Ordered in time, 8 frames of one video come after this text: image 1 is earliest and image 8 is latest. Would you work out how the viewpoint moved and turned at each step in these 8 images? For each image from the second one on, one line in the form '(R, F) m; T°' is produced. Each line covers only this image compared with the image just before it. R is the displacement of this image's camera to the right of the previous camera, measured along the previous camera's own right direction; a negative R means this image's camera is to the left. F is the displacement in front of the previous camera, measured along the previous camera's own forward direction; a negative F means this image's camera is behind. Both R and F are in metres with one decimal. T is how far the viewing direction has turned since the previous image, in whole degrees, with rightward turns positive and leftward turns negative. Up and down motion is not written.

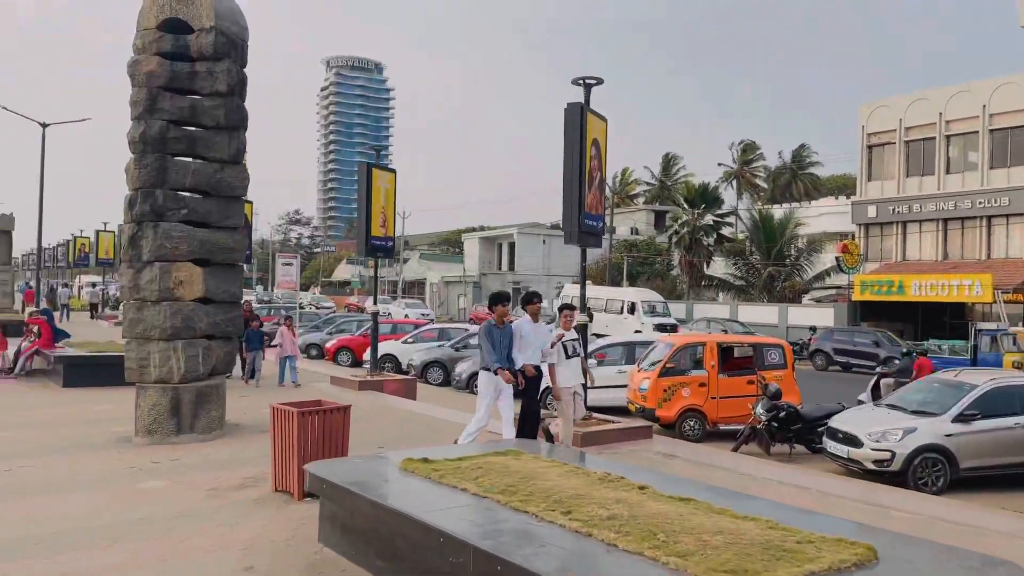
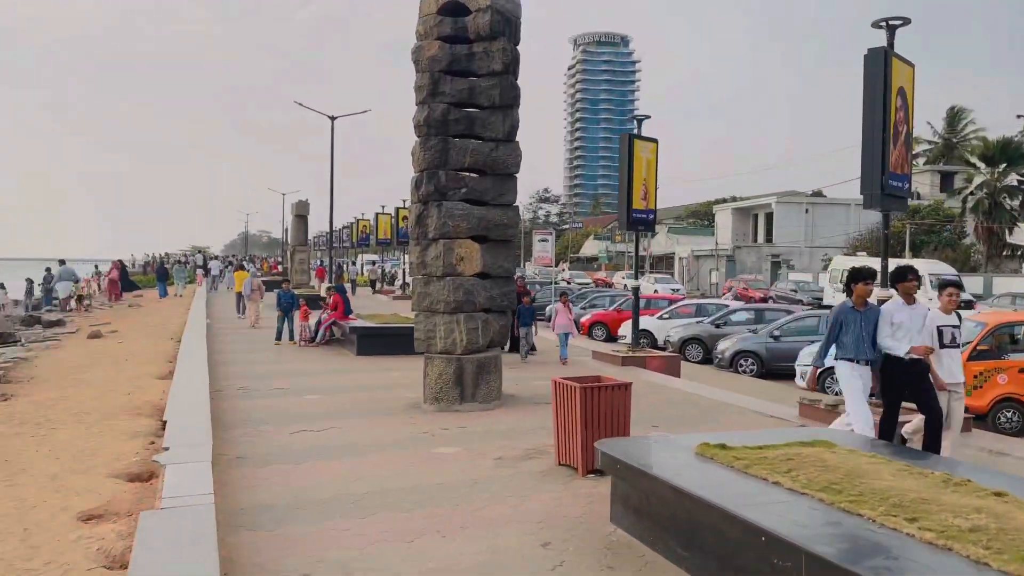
(-0.4, +0.3) m; -18°
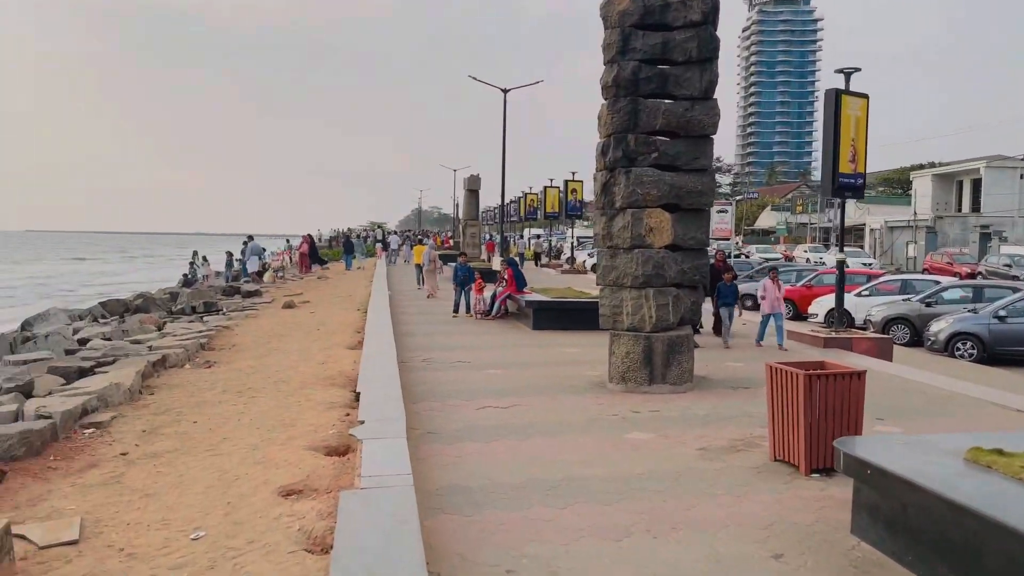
(-0.4, +0.6) m; -12°
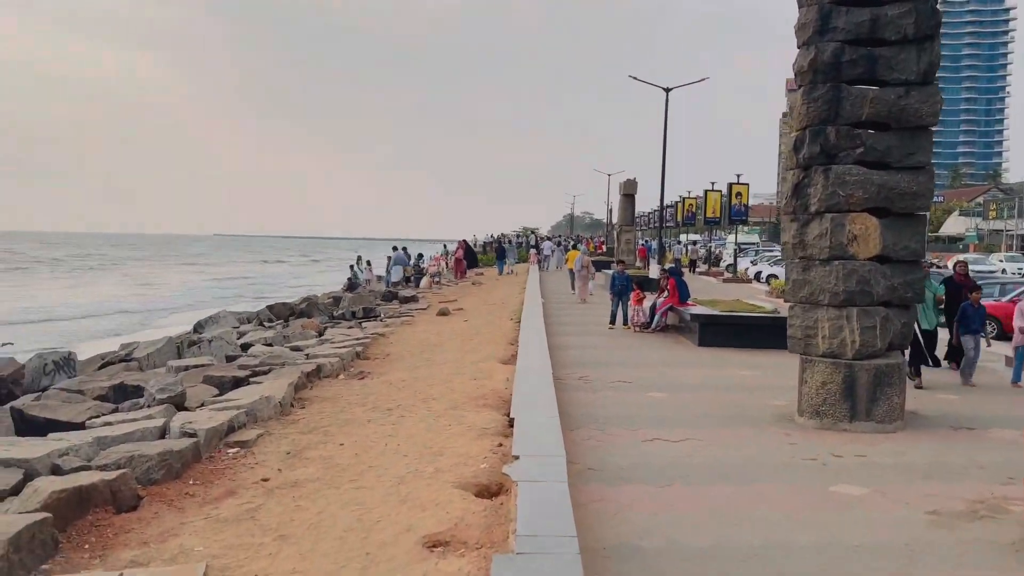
(-0.2, +0.9) m; -11°
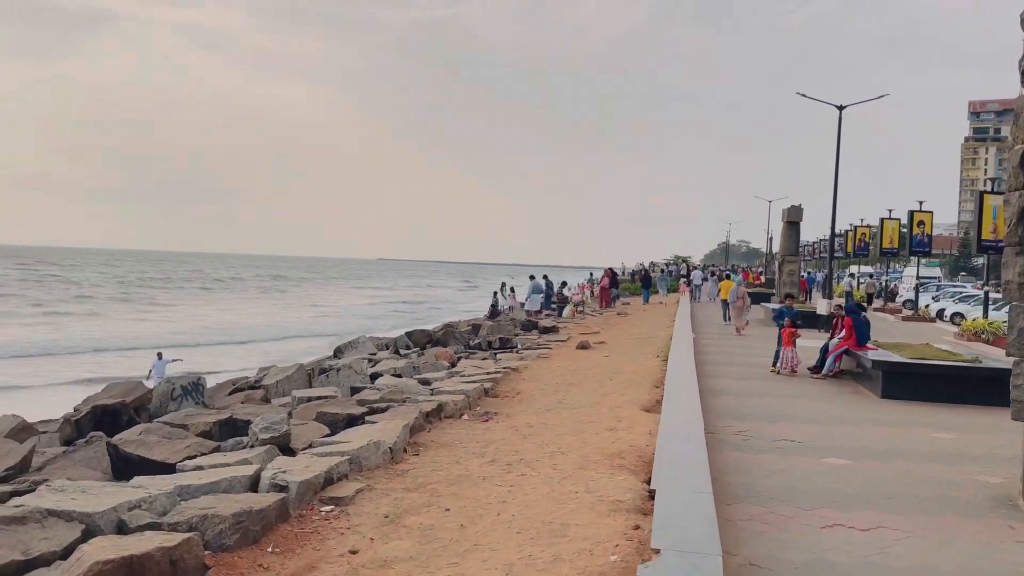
(0.0, +1.1) m; -11°
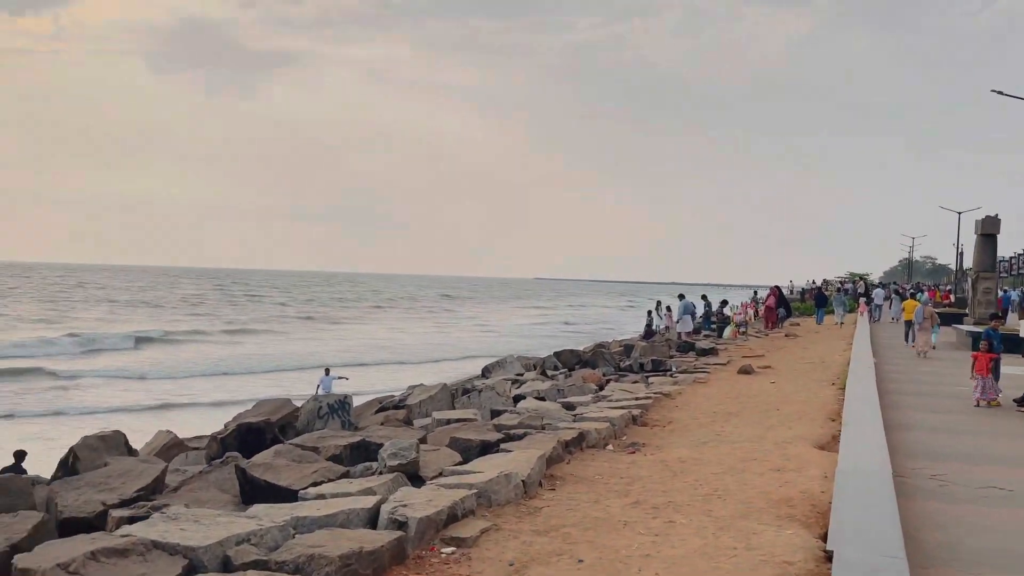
(+0.1, +0.7) m; -11°
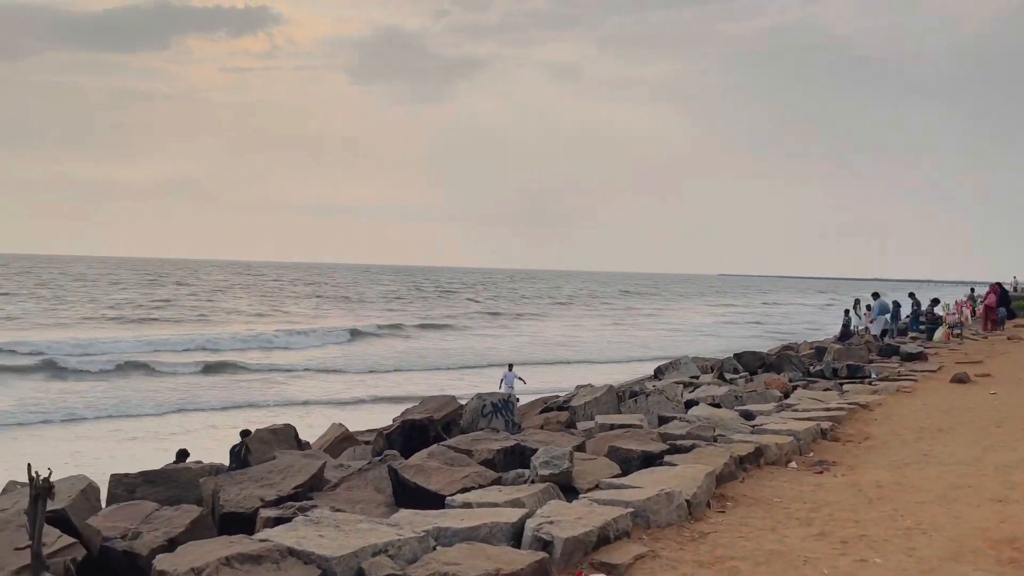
(+0.1, +0.5) m; -13°
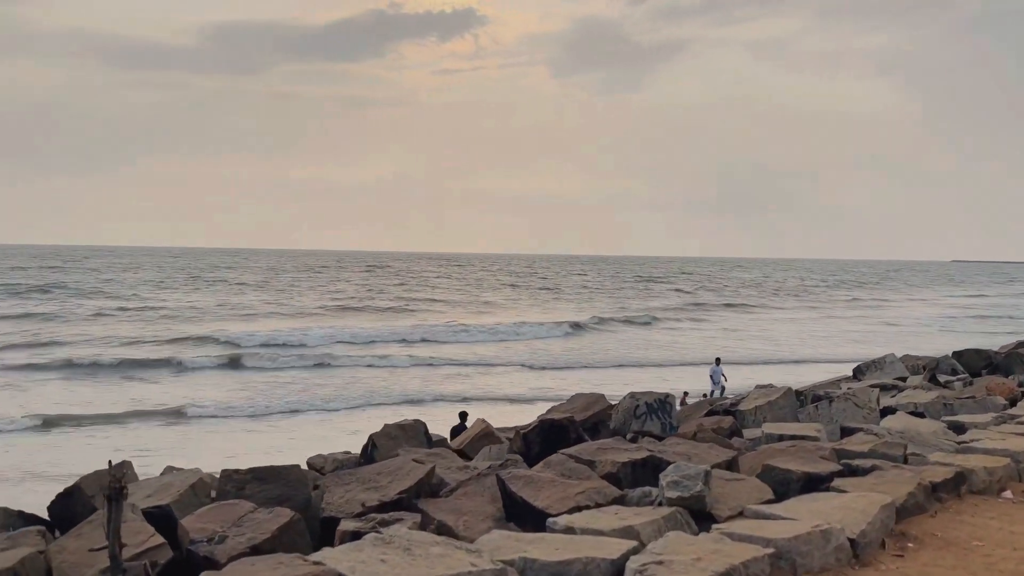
(+0.5, +0.8) m; -14°
